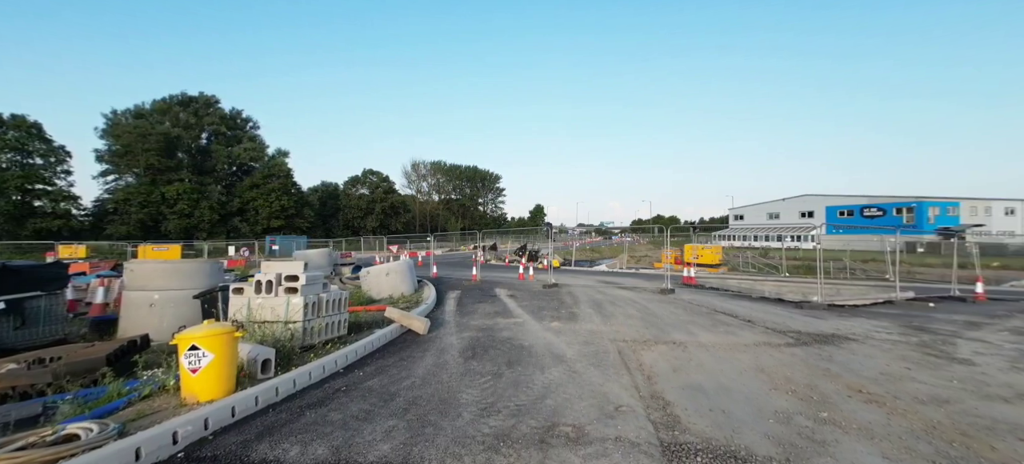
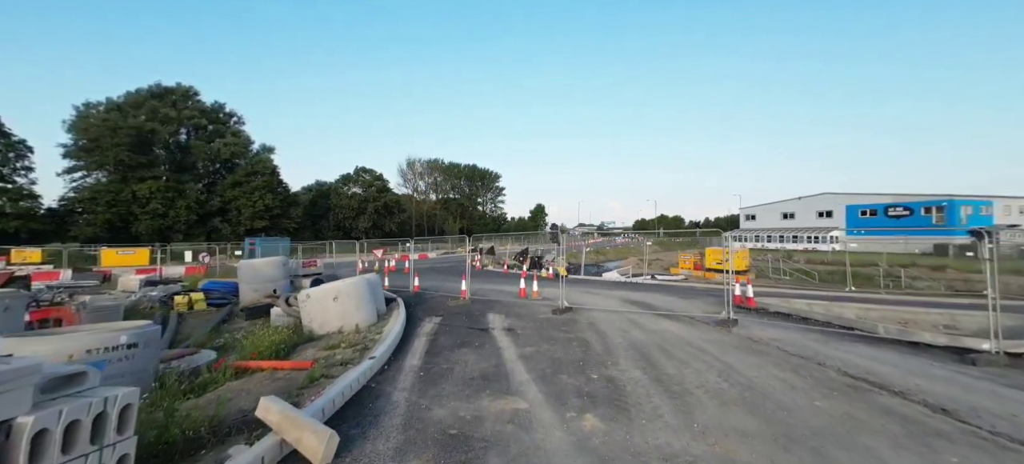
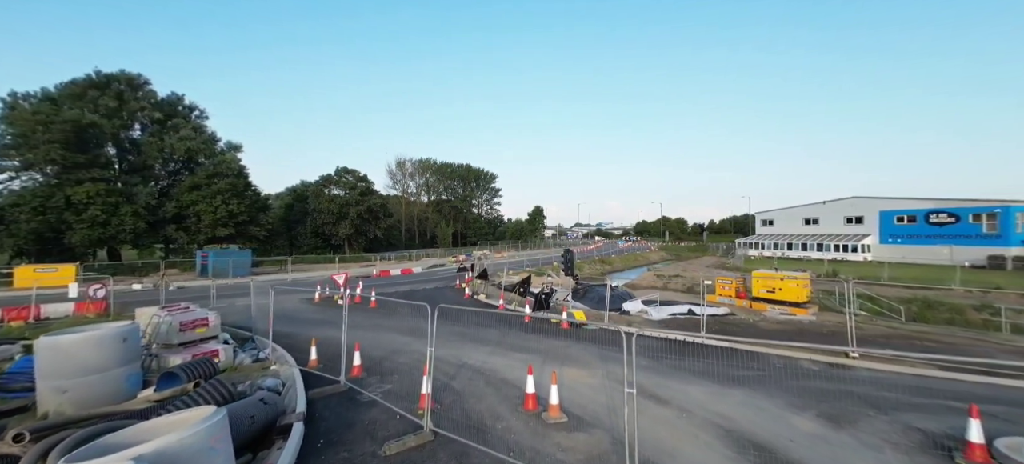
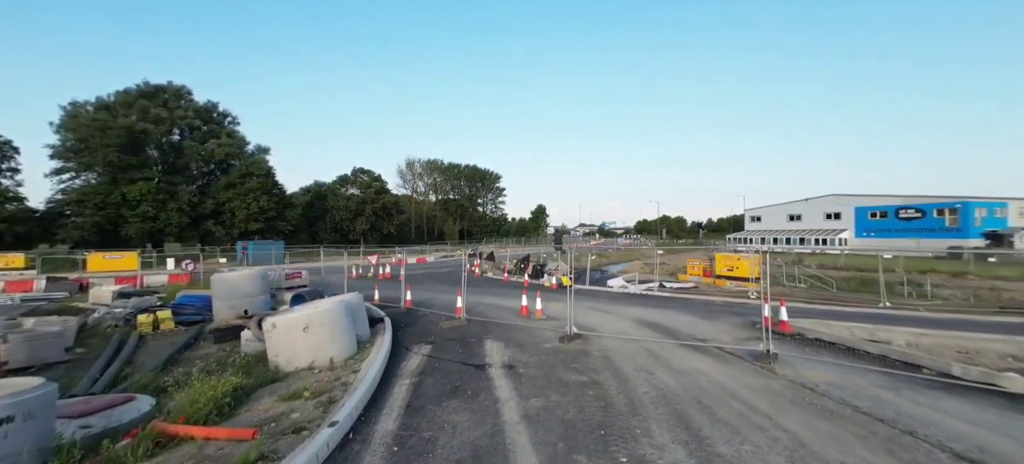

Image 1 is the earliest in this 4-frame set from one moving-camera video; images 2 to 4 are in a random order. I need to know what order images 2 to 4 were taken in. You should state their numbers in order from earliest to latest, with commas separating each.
2, 4, 3
